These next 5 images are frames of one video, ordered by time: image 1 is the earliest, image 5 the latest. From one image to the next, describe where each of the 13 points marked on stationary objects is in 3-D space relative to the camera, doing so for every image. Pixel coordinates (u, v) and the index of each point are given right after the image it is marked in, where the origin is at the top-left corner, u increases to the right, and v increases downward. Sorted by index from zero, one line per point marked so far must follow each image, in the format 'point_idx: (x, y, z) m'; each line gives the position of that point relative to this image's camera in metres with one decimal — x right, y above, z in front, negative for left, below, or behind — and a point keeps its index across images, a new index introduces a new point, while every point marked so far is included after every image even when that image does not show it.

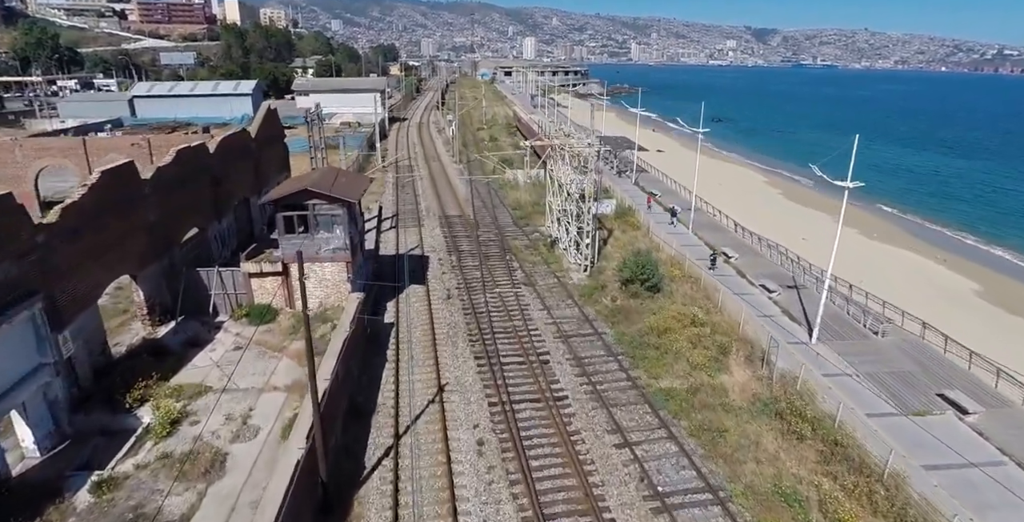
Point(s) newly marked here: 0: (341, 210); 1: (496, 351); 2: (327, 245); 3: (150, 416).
0: (-4.9, +1.5, +18.1) m
1: (-0.4, -2.6, +17.9) m
2: (-5.4, +0.5, +18.3) m
3: (-8.2, -3.5, +14.2) m
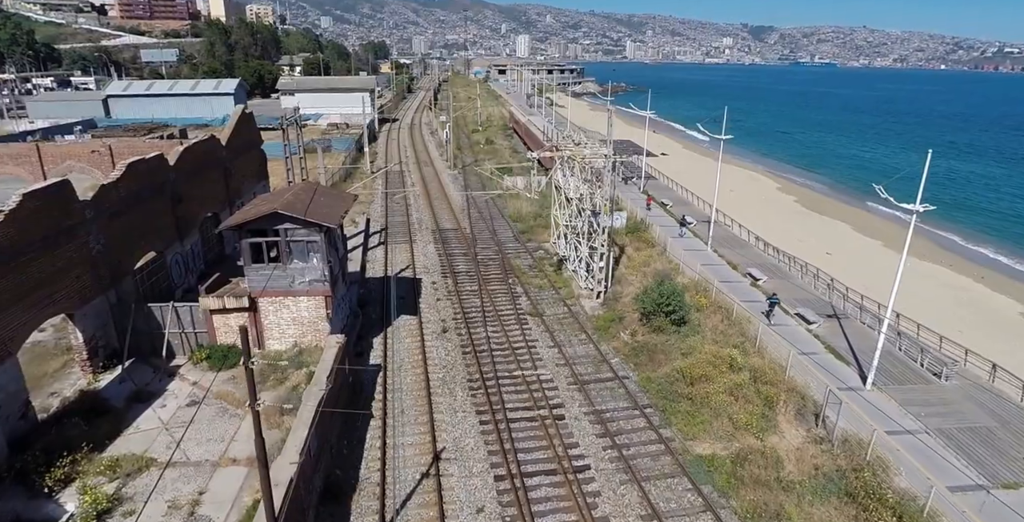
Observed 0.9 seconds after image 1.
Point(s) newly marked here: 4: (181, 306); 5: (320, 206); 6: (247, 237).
0: (-4.7, +0.6, +15.3) m
1: (-0.2, -3.4, +15.2) m
2: (-5.2, -0.4, +15.6) m
3: (-8.0, -4.4, +11.4) m
4: (-8.4, -1.1, +15.9) m
5: (-4.9, +1.4, +15.9) m
6: (-6.4, +0.6, +15.2) m
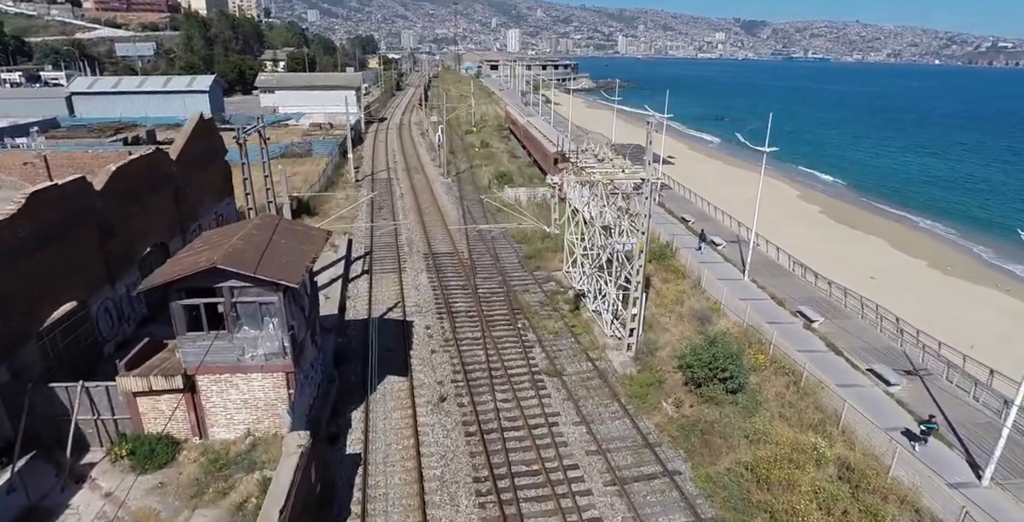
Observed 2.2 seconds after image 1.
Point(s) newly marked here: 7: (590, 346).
0: (-4.4, -0.6, +11.5) m
1: (+0.1, -4.7, +11.5) m
2: (-4.9, -1.6, +11.7) m
3: (-7.6, -5.7, +7.6) m
4: (-8.0, -2.4, +12.0) m
5: (-4.5, +0.2, +12.1) m
6: (-6.0, -0.7, +11.3) m
7: (+2.2, -2.4, +17.5) m
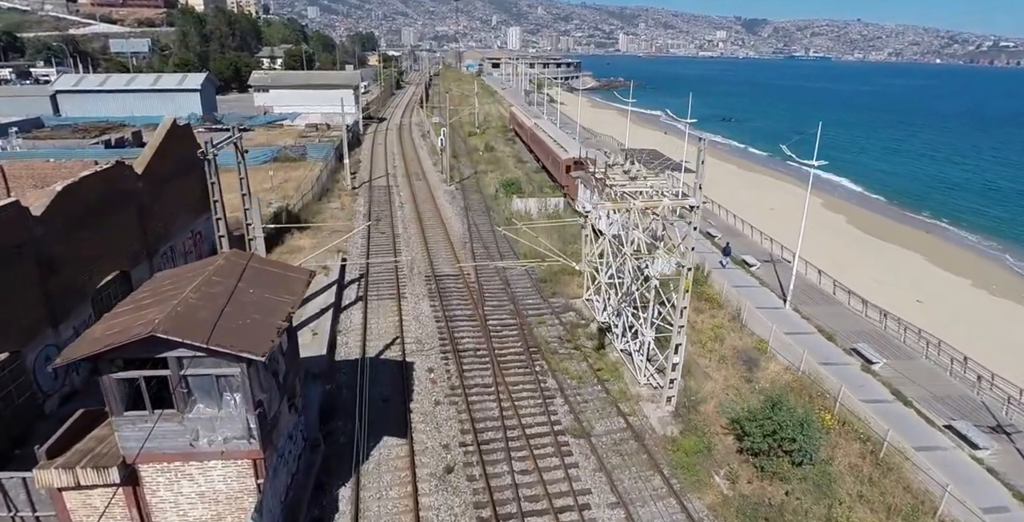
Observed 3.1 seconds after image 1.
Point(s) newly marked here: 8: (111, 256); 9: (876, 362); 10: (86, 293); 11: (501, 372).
0: (-3.9, -1.5, +9.0) m
1: (+0.6, -5.5, +9.0) m
2: (-4.4, -2.5, +9.2) m
3: (-7.2, -6.6, +5.1) m
4: (-7.6, -3.2, +9.5) m
5: (-4.1, -0.7, +9.6) m
6: (-5.6, -1.5, +8.8) m
7: (+2.6, -3.2, +15.0) m
8: (-10.2, +0.1, +15.9) m
9: (+9.9, -2.7, +17.0) m
10: (-10.0, -0.7, +14.8) m
11: (-0.3, -2.9, +15.9) m
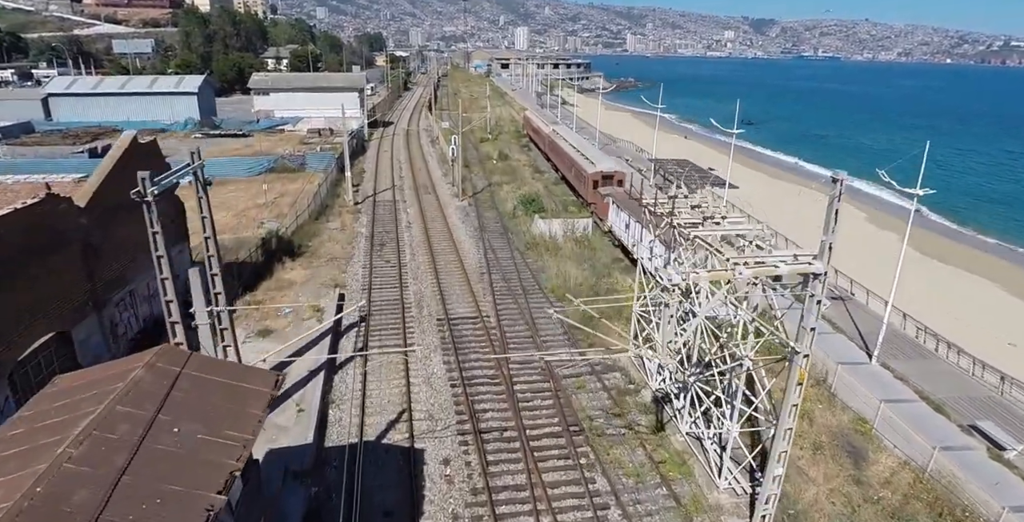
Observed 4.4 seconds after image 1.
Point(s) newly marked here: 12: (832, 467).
0: (-3.3, -2.7, +5.5) m
1: (+1.2, -6.8, +5.5) m
2: (-3.8, -3.7, +5.7) m
3: (-6.5, -7.8, +1.7) m
4: (-6.9, -4.5, +6.0) m
5: (-3.4, -1.9, +6.1) m
6: (-4.9, -2.7, +5.3) m
7: (+3.3, -4.5, +11.5) m
8: (-9.4, -1.1, +12.5) m
9: (+10.6, -4.0, +13.4) m
10: (-9.3, -1.9, +11.4) m
11: (+0.5, -4.1, +12.4) m
12: (+6.3, -4.0, +12.2) m
